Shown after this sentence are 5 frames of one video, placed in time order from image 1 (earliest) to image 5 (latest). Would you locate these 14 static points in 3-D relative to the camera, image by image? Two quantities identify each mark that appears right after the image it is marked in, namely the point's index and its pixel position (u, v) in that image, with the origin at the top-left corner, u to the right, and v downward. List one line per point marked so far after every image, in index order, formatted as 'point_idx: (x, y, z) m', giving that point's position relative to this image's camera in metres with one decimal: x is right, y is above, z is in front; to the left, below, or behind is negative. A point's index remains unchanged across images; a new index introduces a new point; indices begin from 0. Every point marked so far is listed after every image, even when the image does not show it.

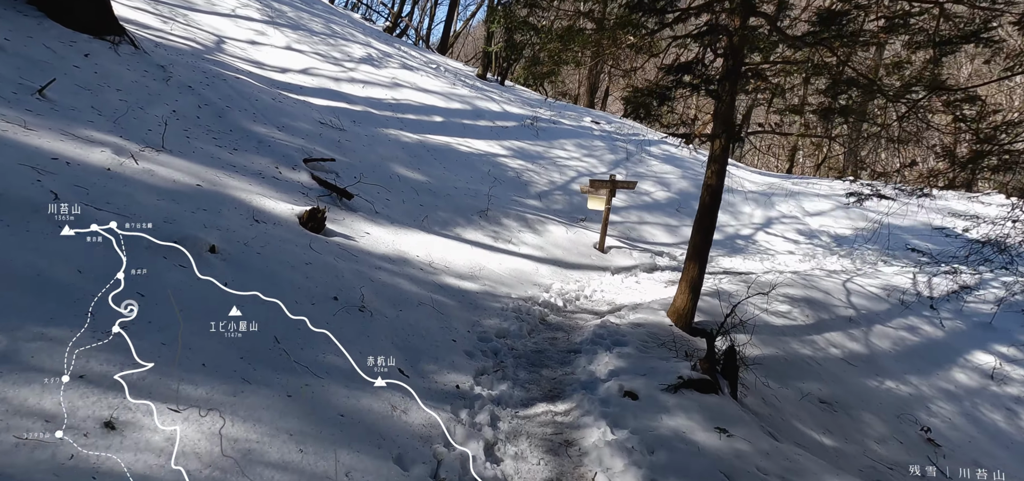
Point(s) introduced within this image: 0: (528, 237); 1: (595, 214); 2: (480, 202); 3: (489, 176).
0: (+0.3, +0.1, +11.8) m
1: (+1.8, +0.6, +14.4) m
2: (-0.6, +0.7, +12.2) m
3: (-0.5, +1.3, +14.0) m
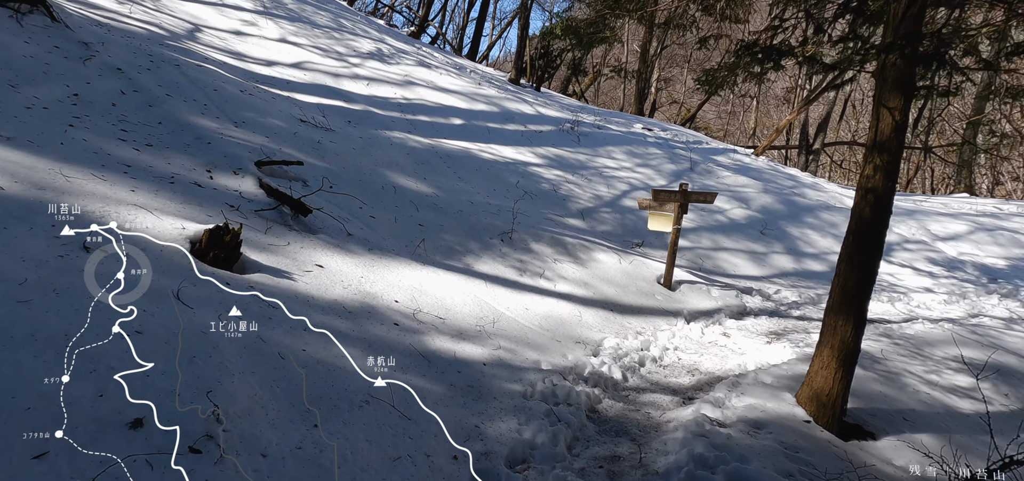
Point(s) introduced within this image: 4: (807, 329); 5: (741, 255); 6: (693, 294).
0: (+0.7, -0.4, +8.6) m
1: (+2.4, +0.1, +11.1) m
2: (-0.1, +0.3, +9.1) m
3: (+0.1, +0.8, +10.9) m
4: (+4.0, -1.2, +8.9) m
5: (+4.1, -0.3, +11.8) m
6: (+2.4, -0.7, +9.1) m
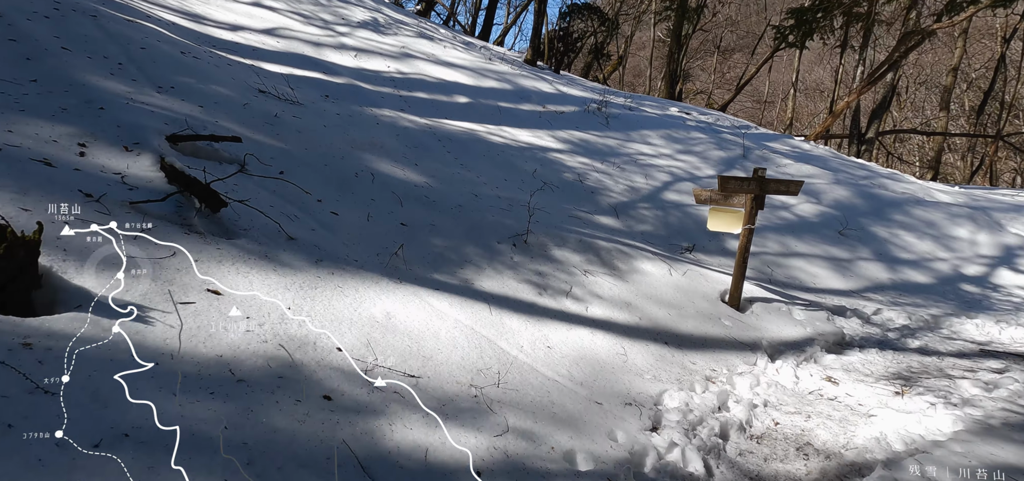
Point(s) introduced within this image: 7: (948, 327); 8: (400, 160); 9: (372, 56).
0: (+0.9, -0.4, +6.3) m
1: (+2.6, 0.0, +8.8) m
2: (0.0, +0.2, +6.9) m
3: (+0.3, +0.8, +8.7) m
4: (+4.2, -1.2, +6.6) m
5: (+4.3, -0.3, +9.5) m
6: (+2.6, -0.8, +6.9) m
7: (+5.4, -1.1, +8.4) m
8: (-1.2, +0.9, +7.3) m
9: (-2.2, +2.8, +10.2) m
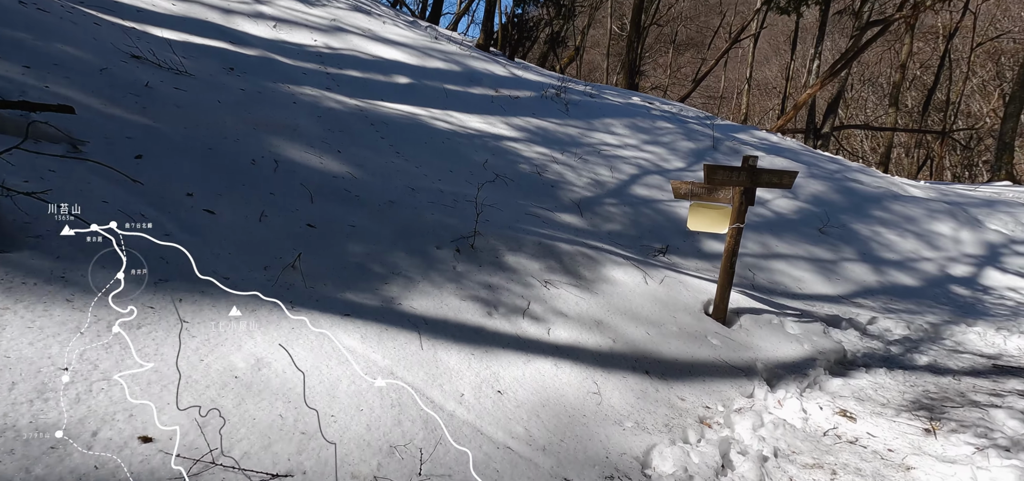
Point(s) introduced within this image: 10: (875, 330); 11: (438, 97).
0: (+0.4, -0.4, +5.1) m
1: (+2.0, 0.0, +7.7) m
2: (-0.4, +0.2, +5.6) m
3: (-0.3, +0.8, +7.4) m
4: (+3.7, -1.3, +5.6) m
5: (+3.7, -0.3, +8.5) m
6: (+2.1, -0.8, +5.8) m
7: (+4.9, -1.1, +7.5) m
8: (-1.7, +0.8, +5.9) m
9: (-2.9, +2.8, +8.8) m
10: (+3.8, -0.9, +7.1) m
11: (-1.0, +1.9, +9.1) m
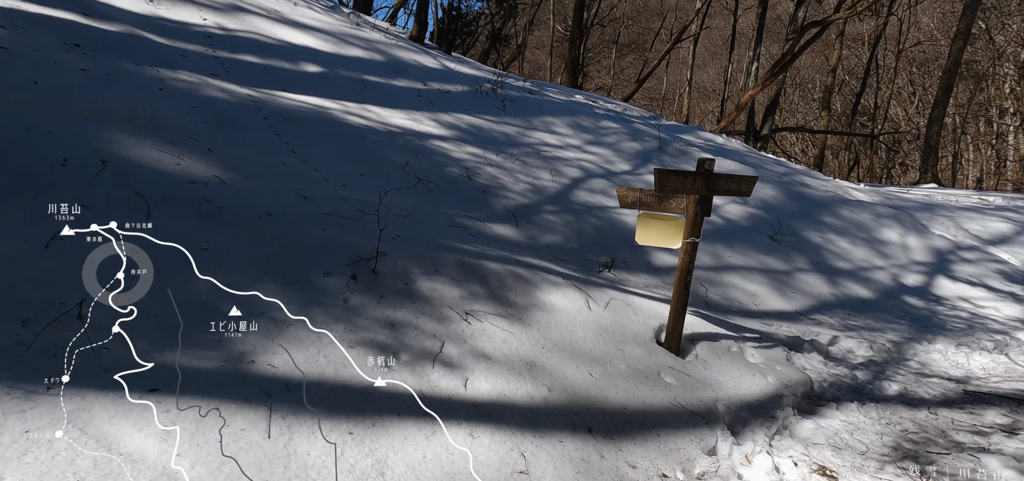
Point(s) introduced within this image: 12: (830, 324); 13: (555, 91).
0: (-0.1, -0.6, +4.1) m
1: (+1.2, -0.1, +6.9) m
2: (-1.0, +0.1, +4.6) m
3: (-1.0, +0.6, +6.4) m
4: (+3.1, -1.4, +4.9) m
5: (+2.8, -0.4, +7.8) m
6: (+1.5, -0.9, +4.9) m
7: (+4.1, -1.2, +6.9) m
8: (-2.3, +0.7, +4.7) m
9: (-3.7, +2.6, +7.5) m
10: (+3.1, -1.1, +6.4) m
11: (-1.9, +1.8, +8.0) m
12: (+3.5, -0.9, +7.3) m
13: (+0.8, +2.8, +12.4) m
